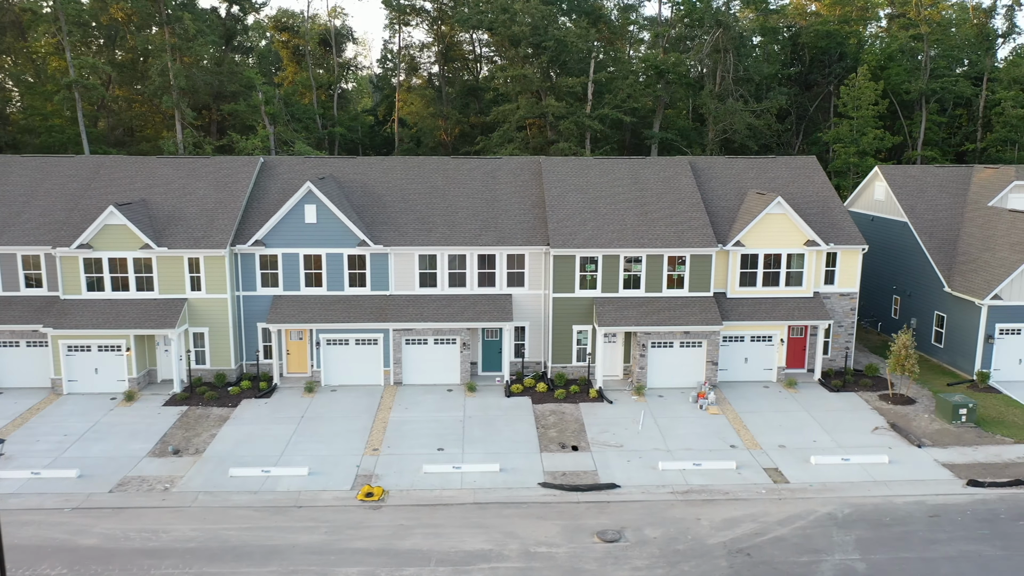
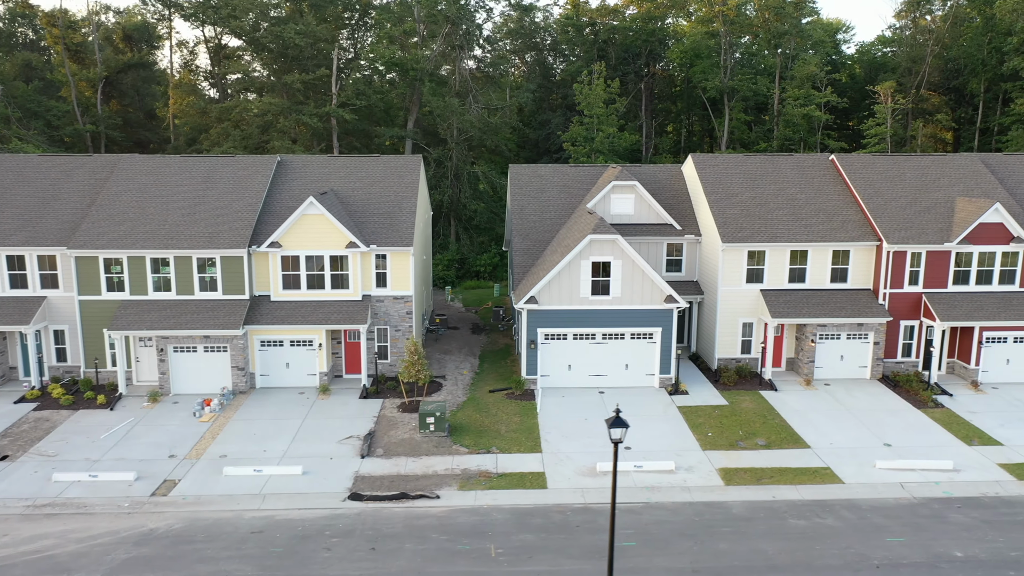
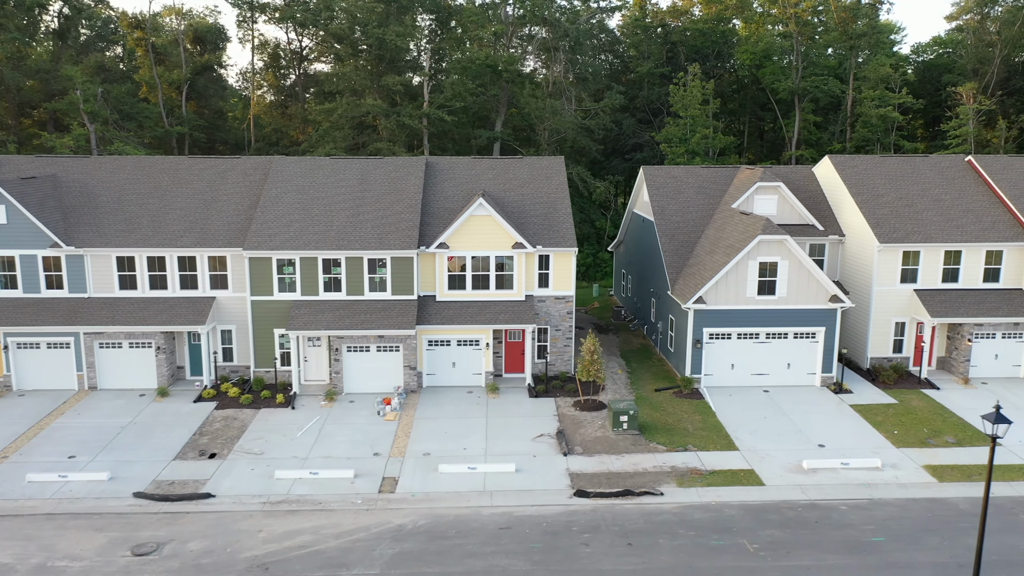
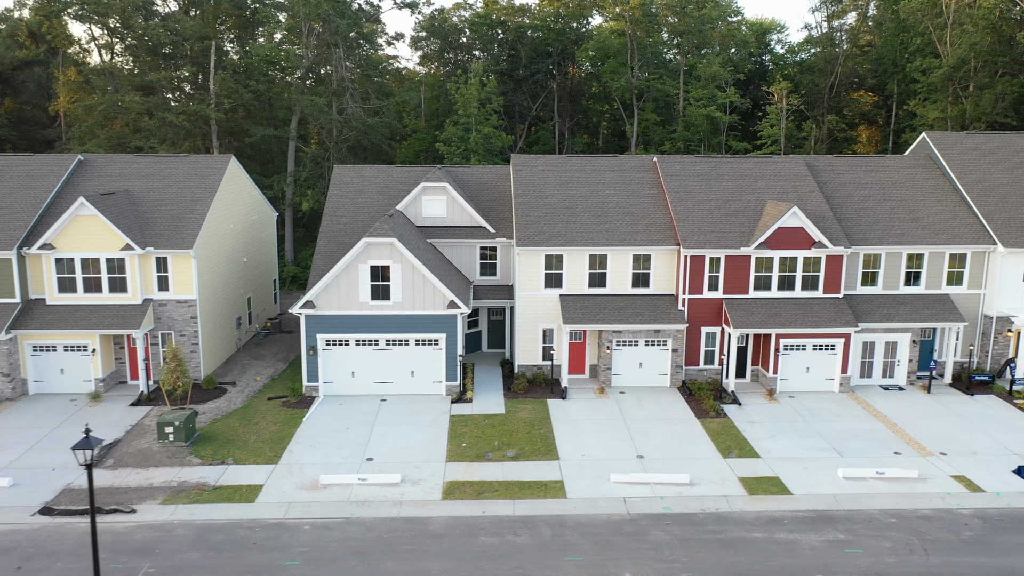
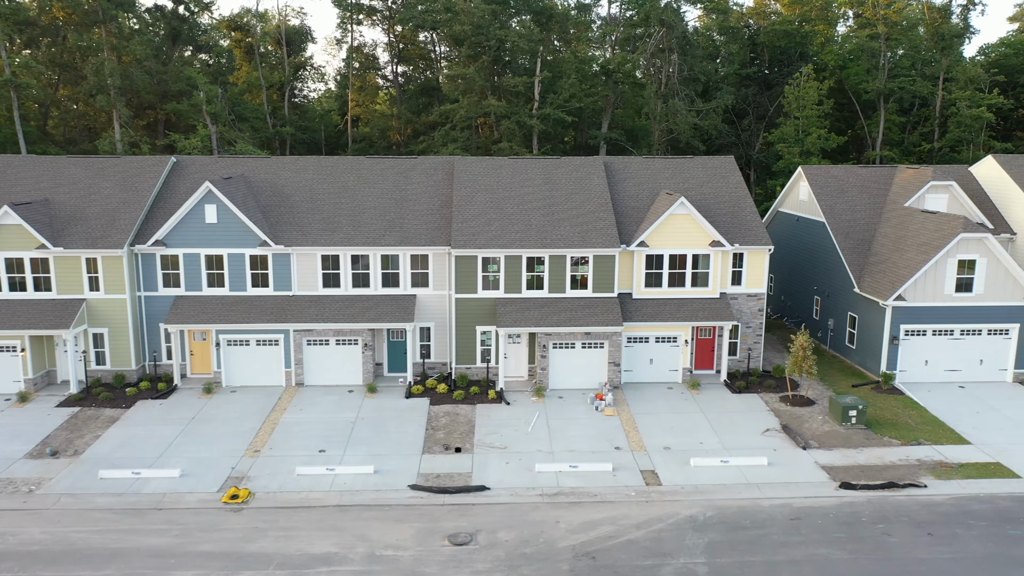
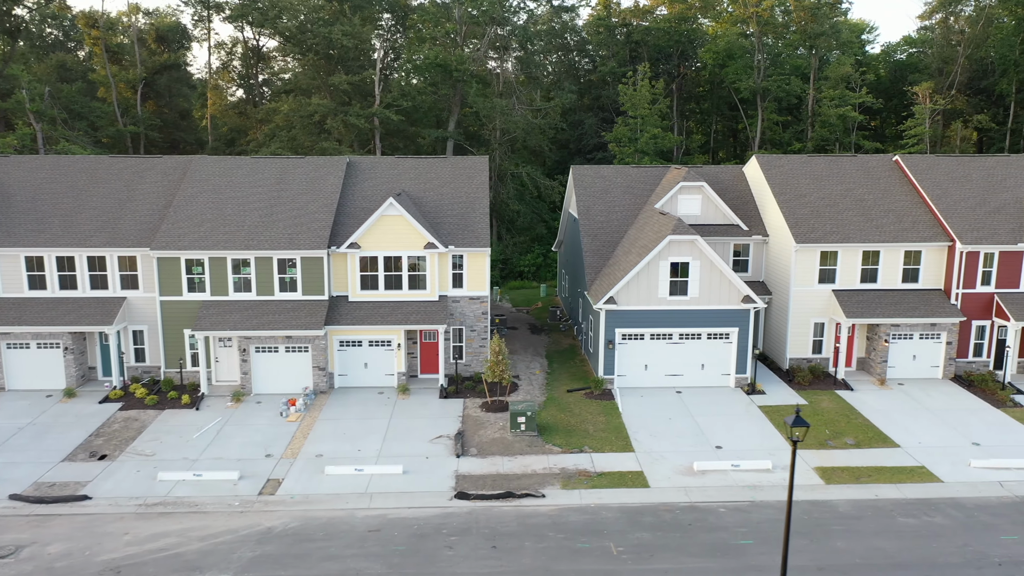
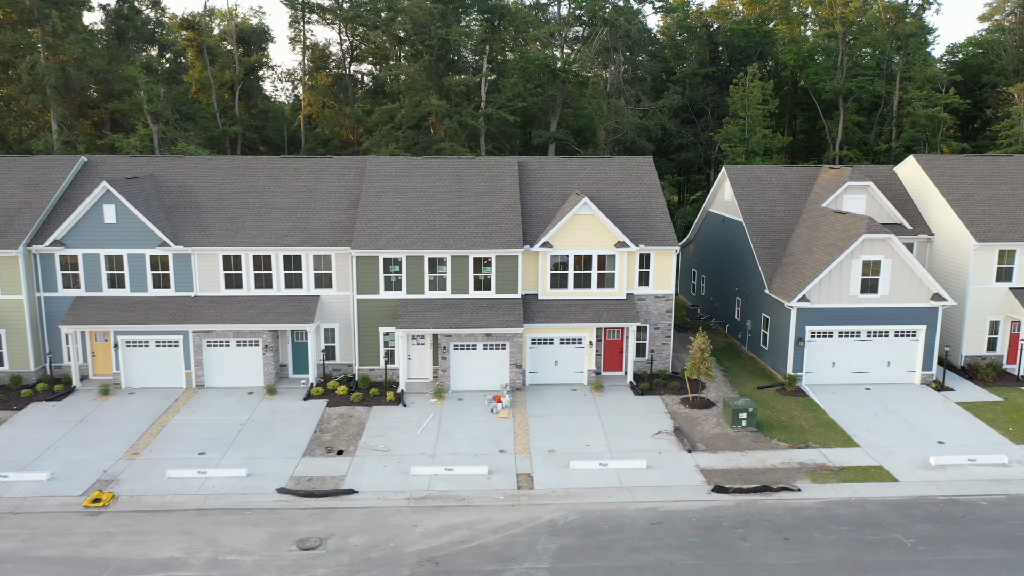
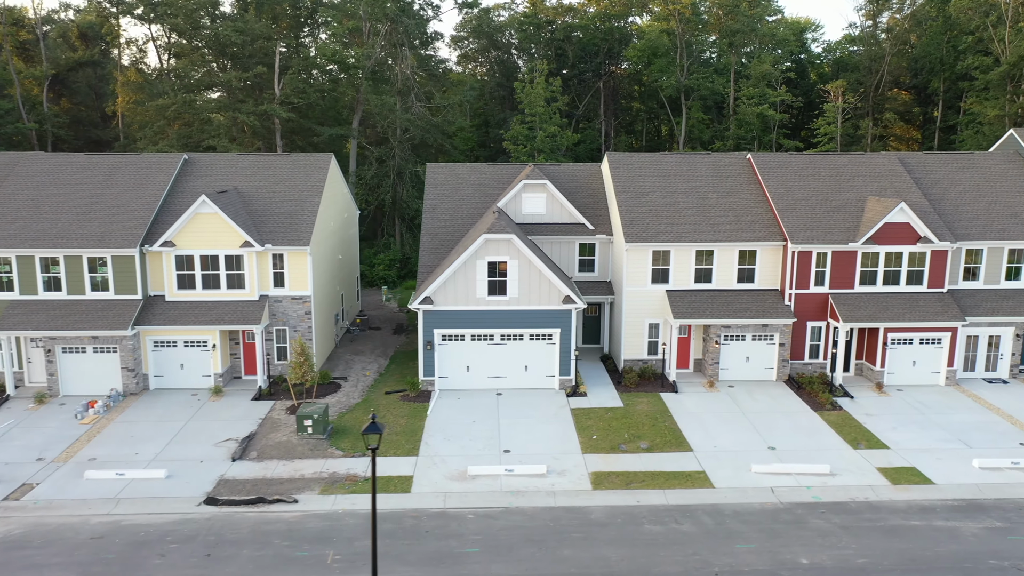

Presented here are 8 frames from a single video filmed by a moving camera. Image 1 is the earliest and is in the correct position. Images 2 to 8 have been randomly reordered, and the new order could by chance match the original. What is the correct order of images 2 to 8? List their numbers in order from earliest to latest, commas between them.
5, 7, 3, 6, 2, 8, 4
